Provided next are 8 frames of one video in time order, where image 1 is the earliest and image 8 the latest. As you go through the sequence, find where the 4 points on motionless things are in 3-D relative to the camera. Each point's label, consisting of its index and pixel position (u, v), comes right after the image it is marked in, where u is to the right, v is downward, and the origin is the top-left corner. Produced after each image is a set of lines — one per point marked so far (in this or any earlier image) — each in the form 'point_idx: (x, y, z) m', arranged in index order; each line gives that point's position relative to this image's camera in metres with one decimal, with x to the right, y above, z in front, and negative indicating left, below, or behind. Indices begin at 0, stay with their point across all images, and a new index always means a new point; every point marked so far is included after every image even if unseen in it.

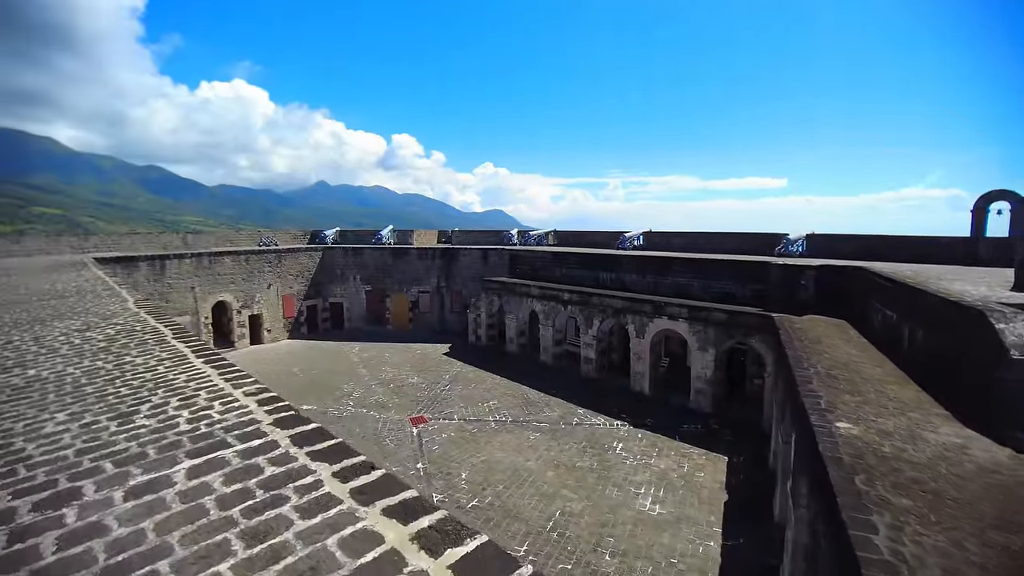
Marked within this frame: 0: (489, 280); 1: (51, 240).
0: (-0.9, +0.3, +19.5) m
1: (-17.0, +1.8, +18.7) m
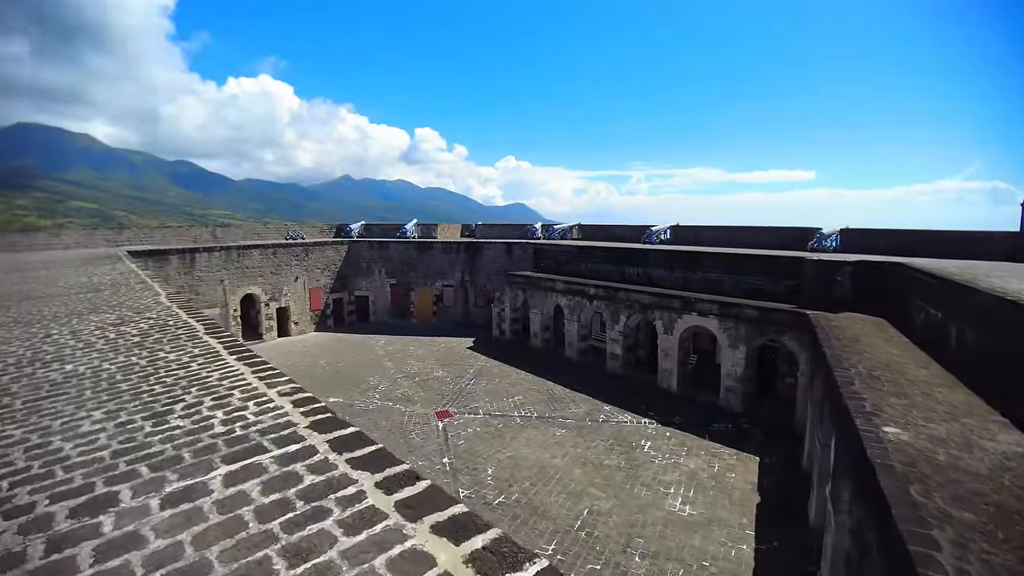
0: (+0.1, +0.5, +19.4) m
1: (-16.1, +2.1, +19.3) m
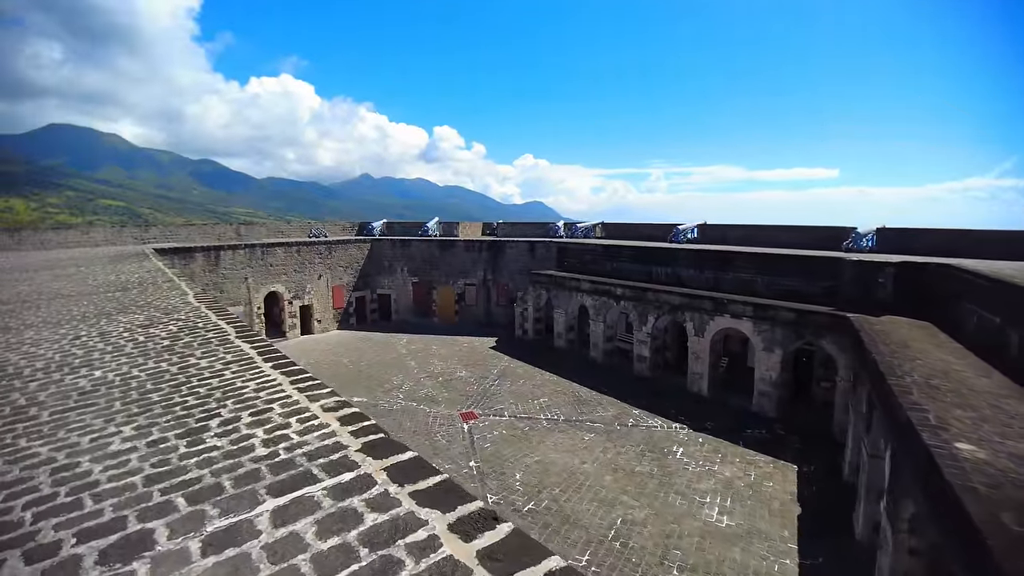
0: (+0.9, +0.5, +19.1) m
1: (-15.2, +2.2, +19.5) m
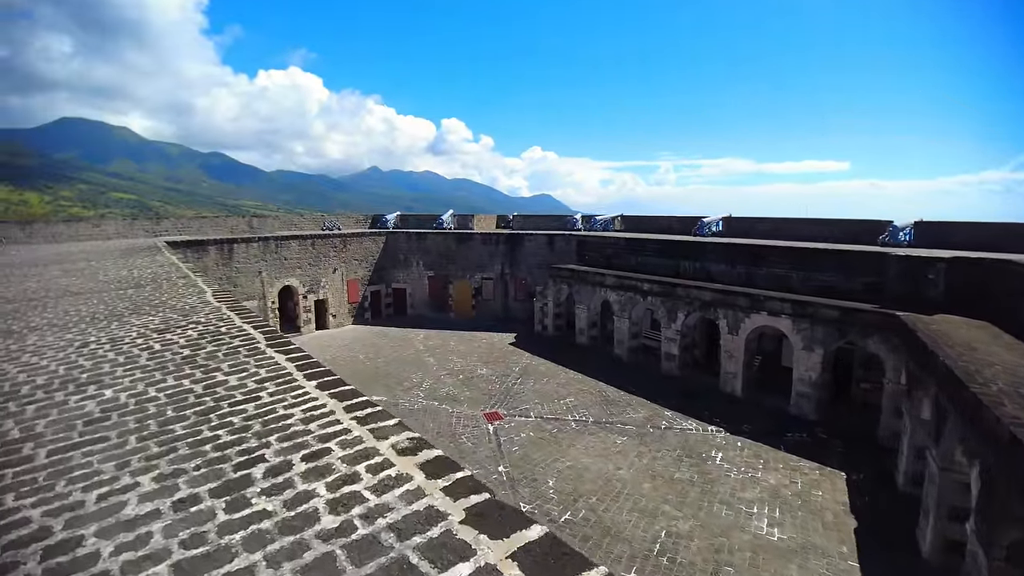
0: (+1.7, +0.7, +18.5) m
1: (-14.5, +2.4, +19.1) m
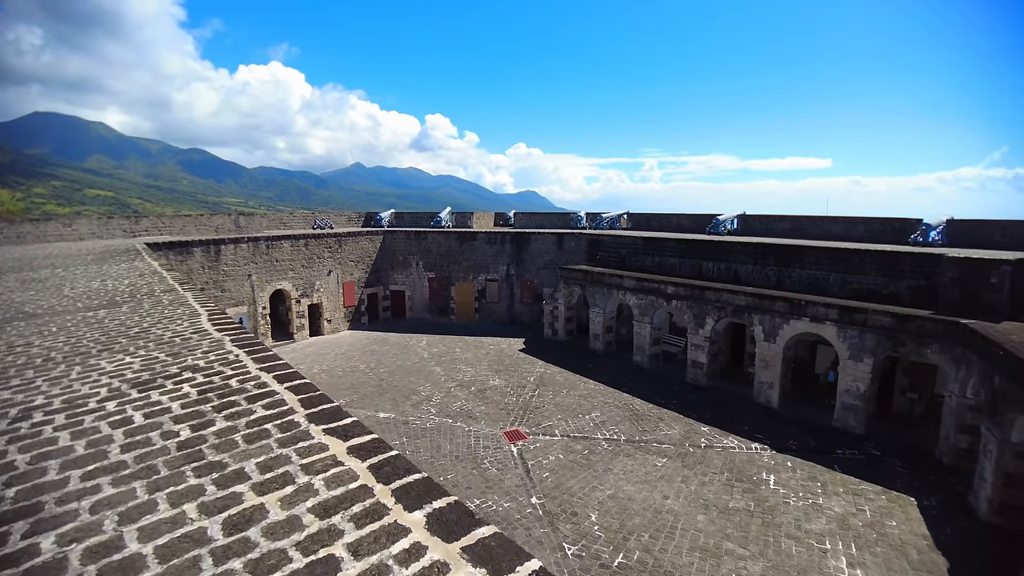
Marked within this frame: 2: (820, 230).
0: (+2.0, +0.7, +17.4) m
1: (-14.2, +2.3, +17.6) m
2: (+10.8, +2.0, +17.8) m
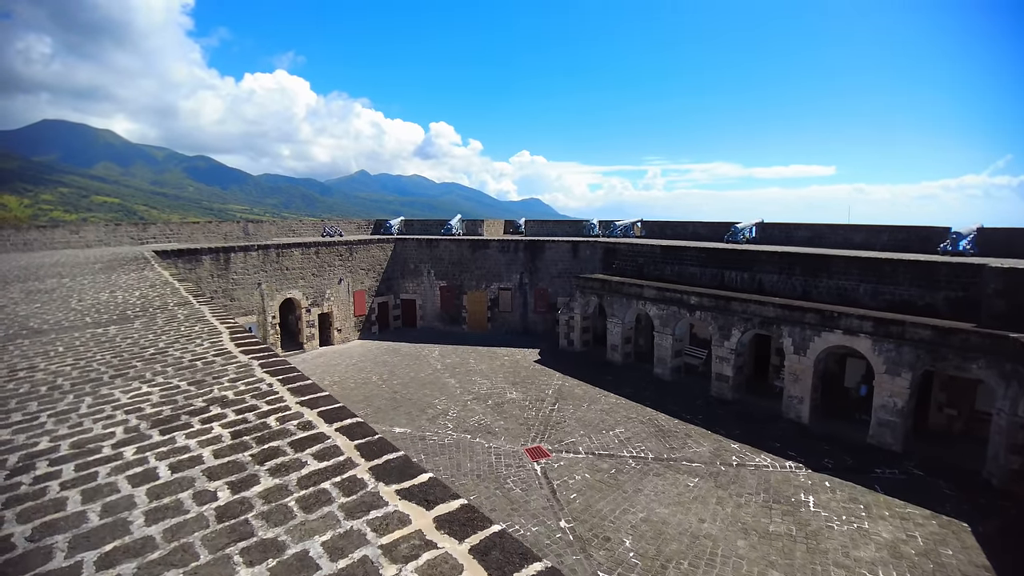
0: (+2.5, +0.3, +17.0) m
1: (-13.7, +2.0, +17.3) m
2: (+11.3, +1.7, +17.4) m
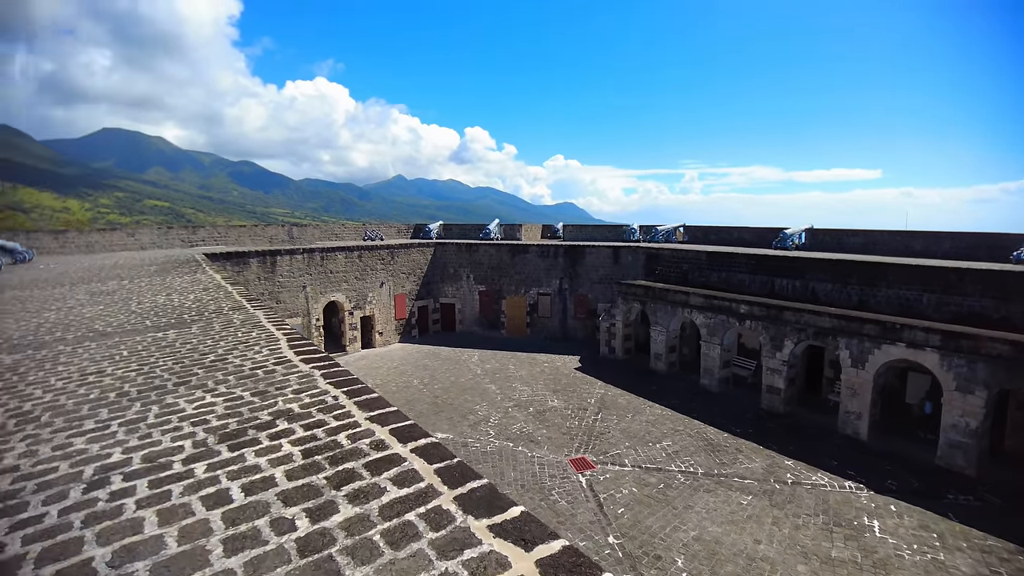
0: (+3.8, +0.1, +16.7) m
1: (-12.3, +1.9, +18.0) m
2: (+12.6, +1.4, +16.5) m
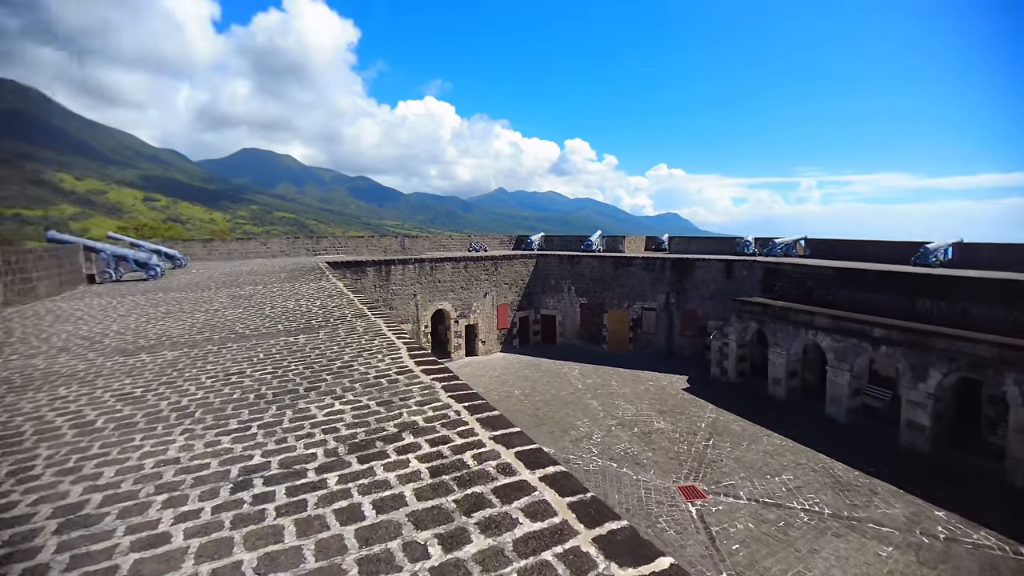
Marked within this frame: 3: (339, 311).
0: (+7.1, -0.4, +15.5) m
1: (-8.5, +1.7, +19.9) m
2: (+15.7, +0.7, +13.7) m
3: (-3.2, -0.3, +9.5) m
